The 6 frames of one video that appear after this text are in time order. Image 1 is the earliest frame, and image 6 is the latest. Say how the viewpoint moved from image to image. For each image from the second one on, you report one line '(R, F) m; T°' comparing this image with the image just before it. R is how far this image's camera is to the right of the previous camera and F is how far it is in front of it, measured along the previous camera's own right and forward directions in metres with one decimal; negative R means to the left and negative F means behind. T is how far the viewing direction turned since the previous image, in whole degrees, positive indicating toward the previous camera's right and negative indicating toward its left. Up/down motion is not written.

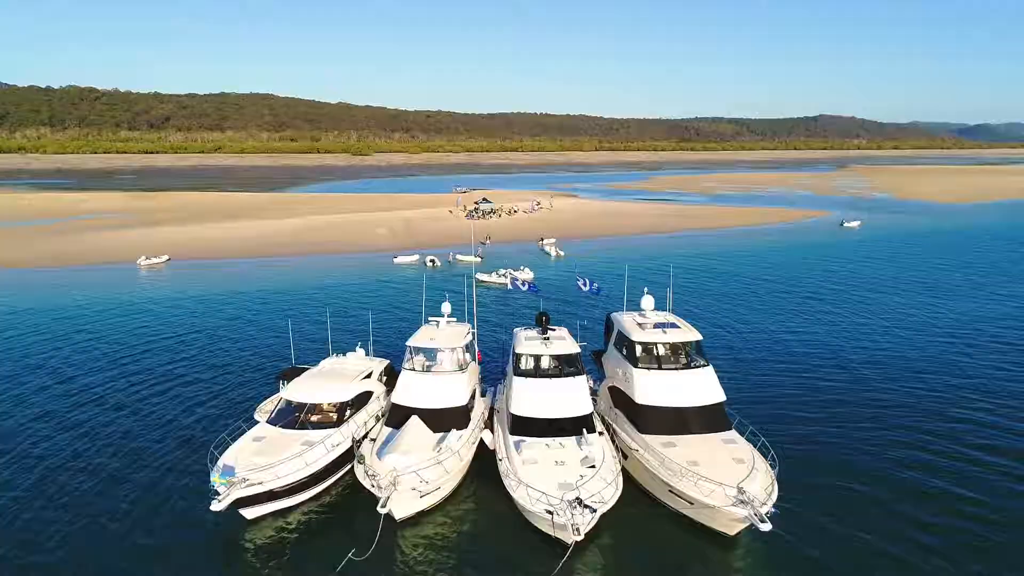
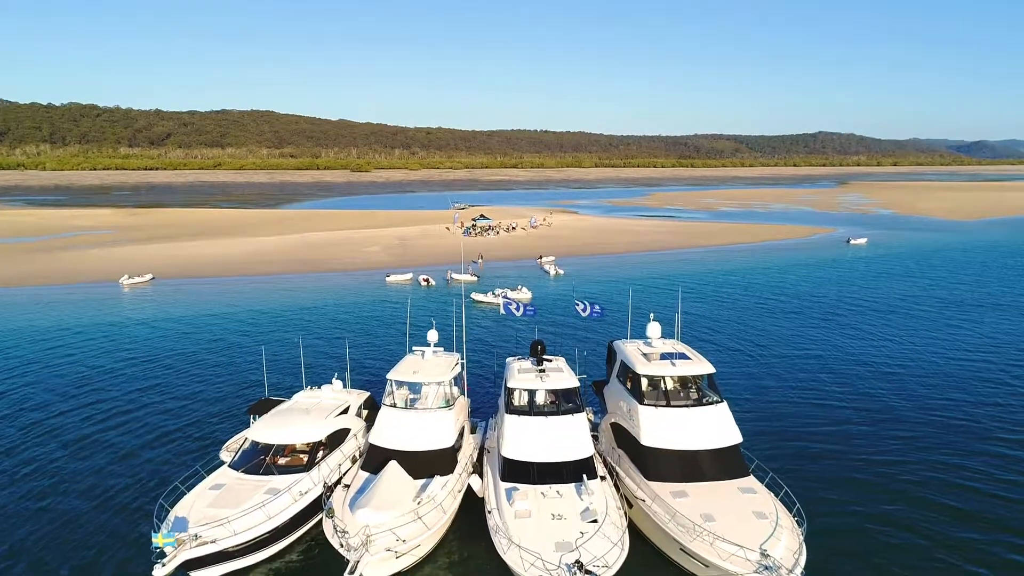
(+0.2, +1.6) m; 0°
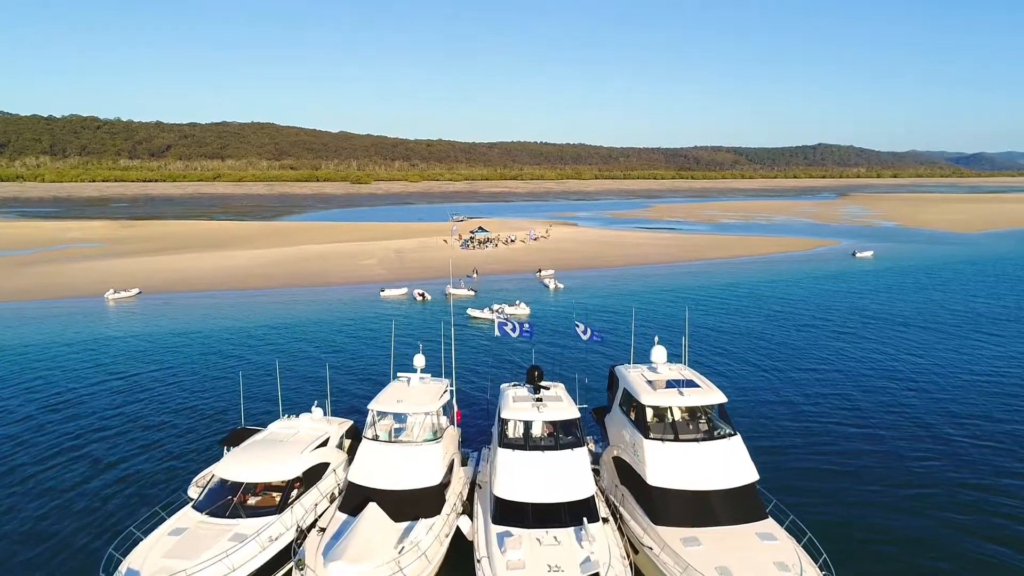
(+0.2, +1.3) m; 0°
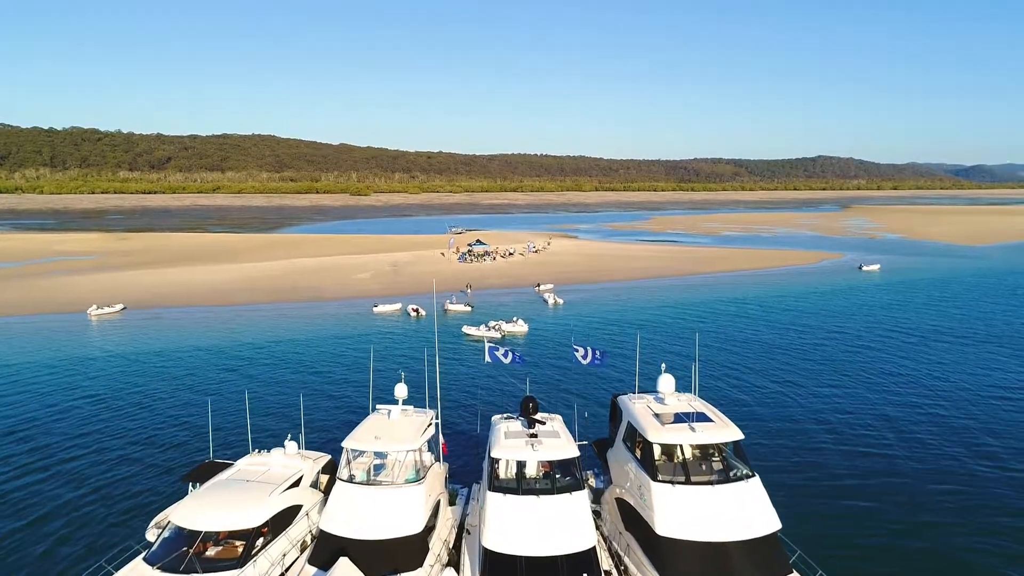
(+0.2, +1.4) m; 0°
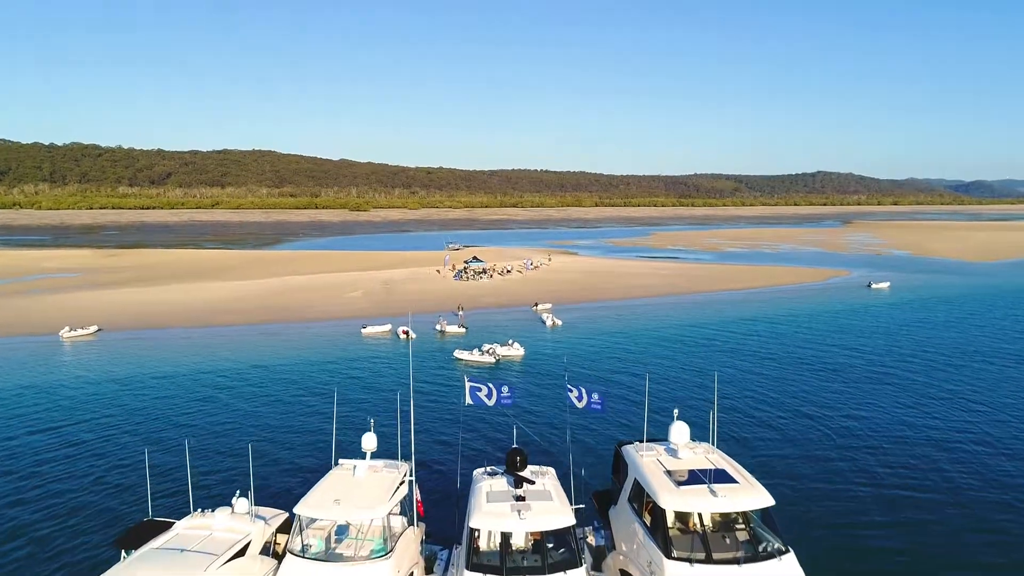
(+0.3, +2.0) m; 0°
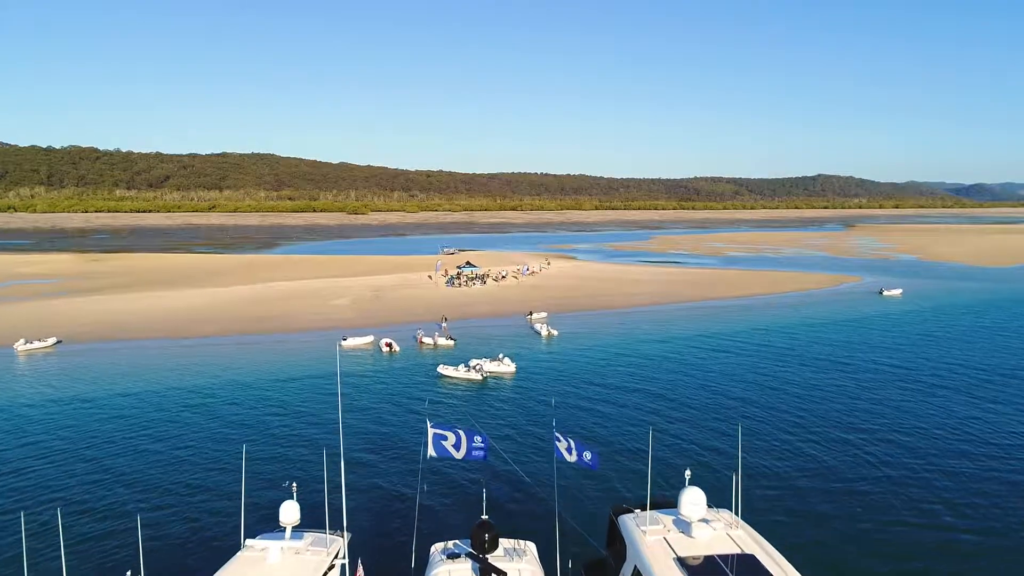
(+0.6, +2.7) m; 0°
